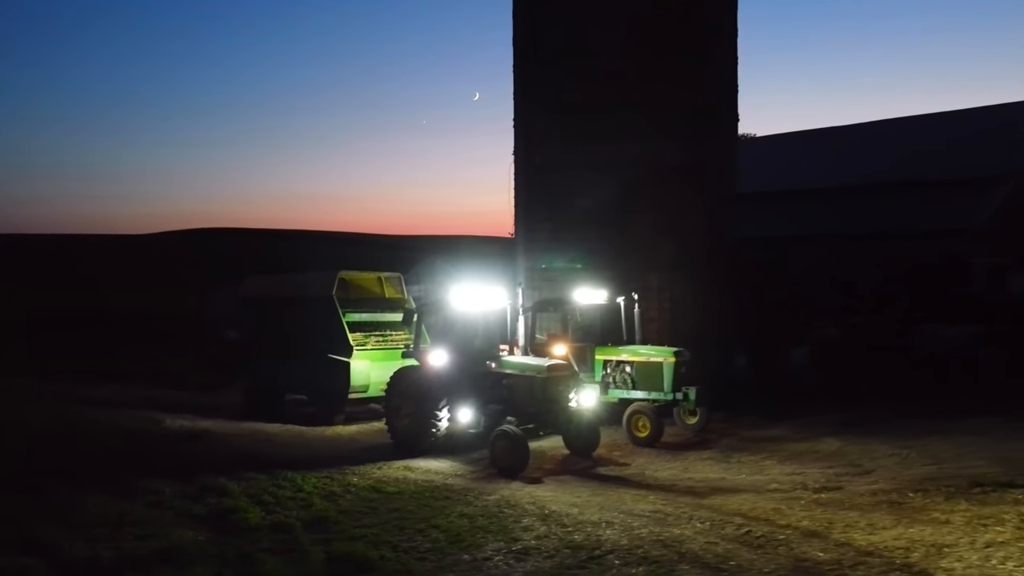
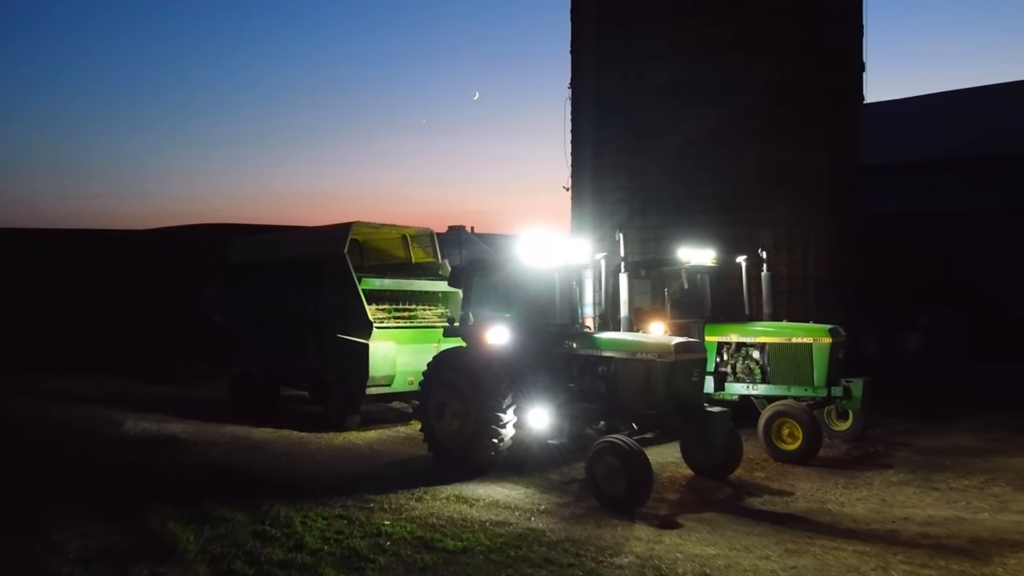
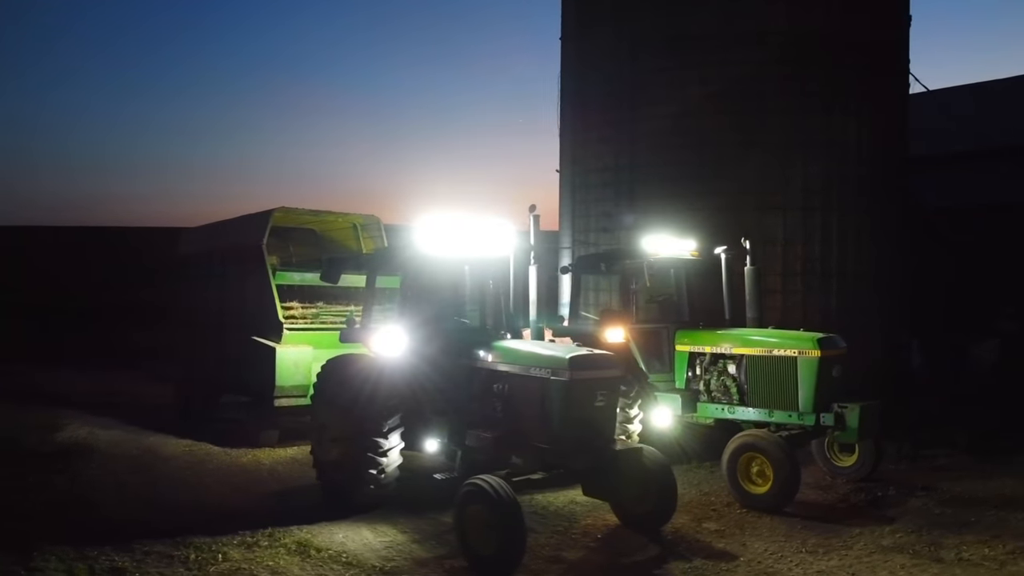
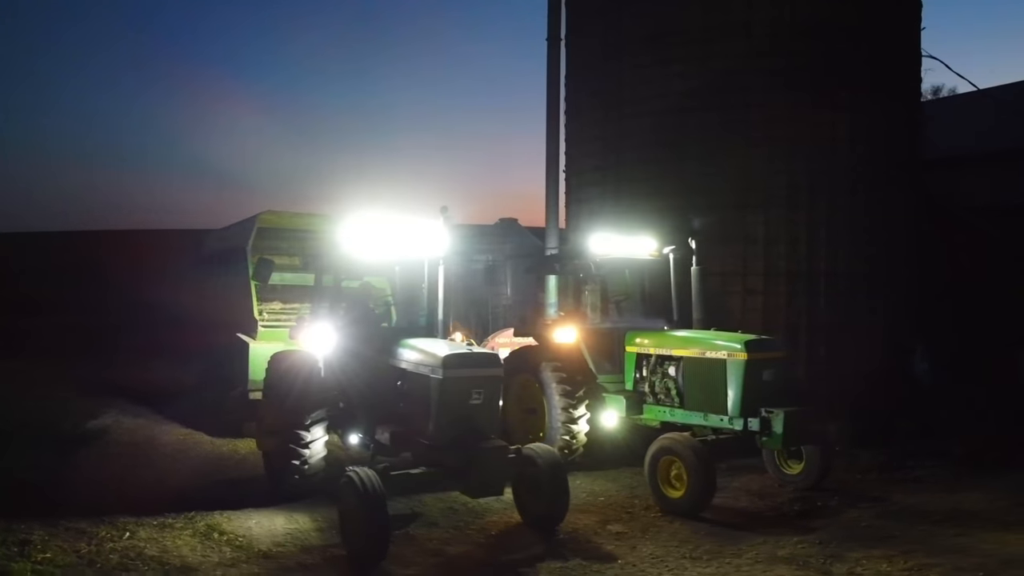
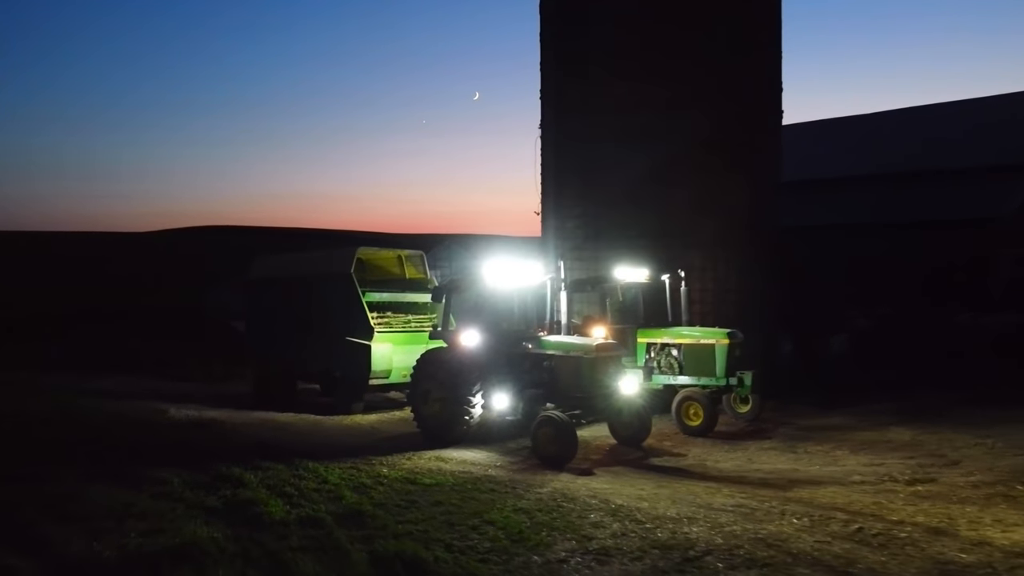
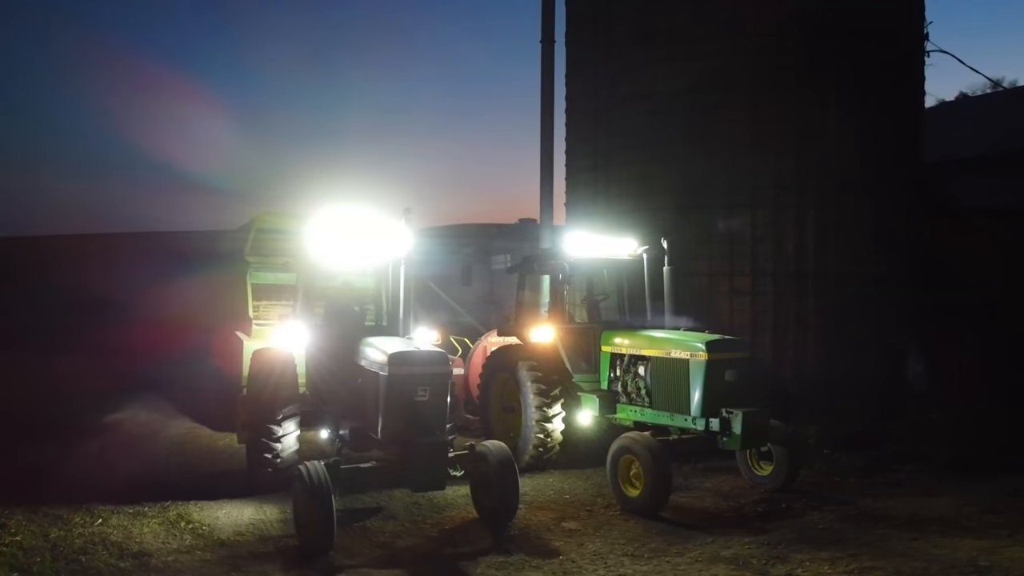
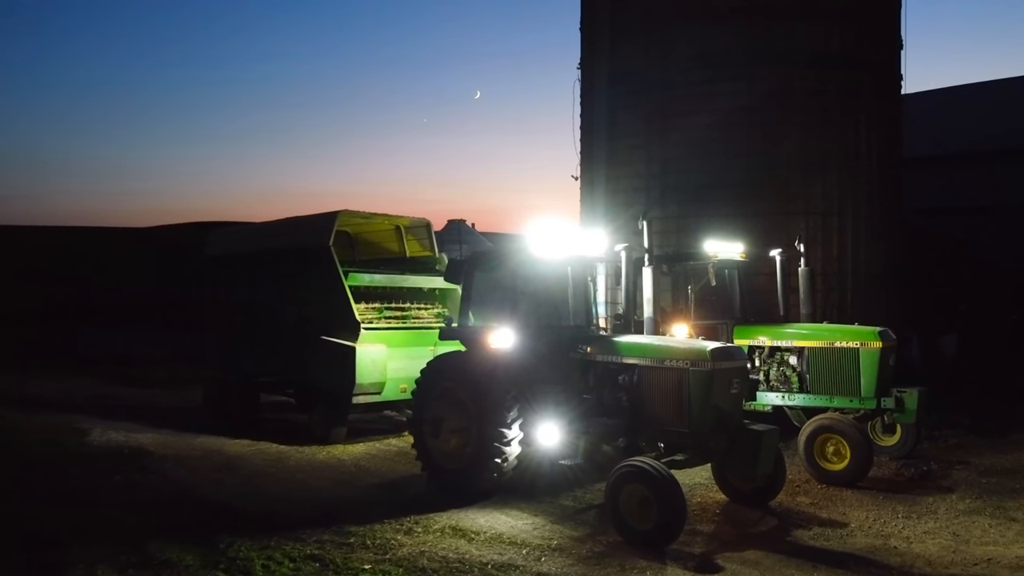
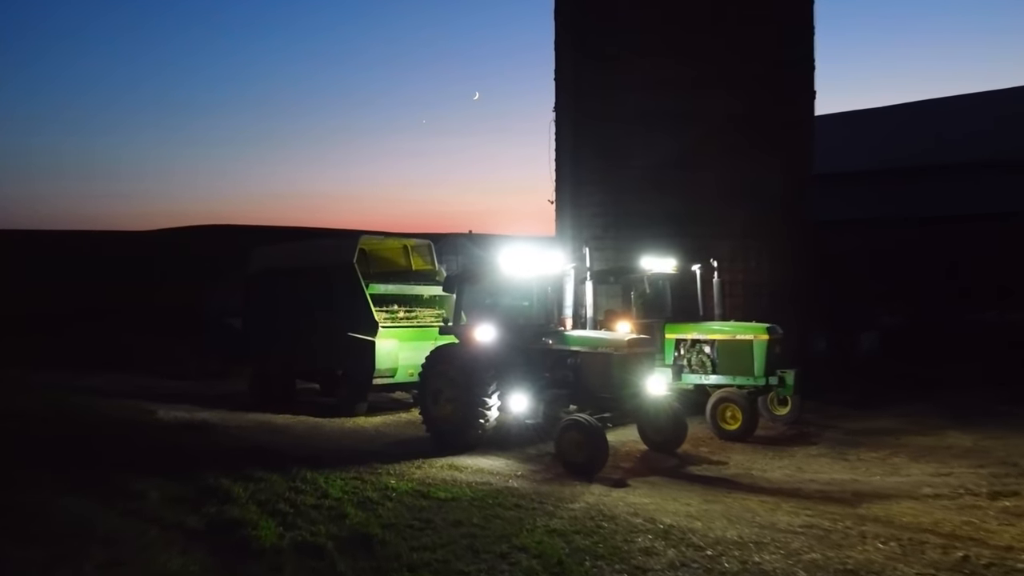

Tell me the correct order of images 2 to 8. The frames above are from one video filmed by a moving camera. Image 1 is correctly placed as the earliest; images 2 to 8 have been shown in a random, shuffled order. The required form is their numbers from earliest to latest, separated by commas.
5, 8, 2, 7, 3, 4, 6
